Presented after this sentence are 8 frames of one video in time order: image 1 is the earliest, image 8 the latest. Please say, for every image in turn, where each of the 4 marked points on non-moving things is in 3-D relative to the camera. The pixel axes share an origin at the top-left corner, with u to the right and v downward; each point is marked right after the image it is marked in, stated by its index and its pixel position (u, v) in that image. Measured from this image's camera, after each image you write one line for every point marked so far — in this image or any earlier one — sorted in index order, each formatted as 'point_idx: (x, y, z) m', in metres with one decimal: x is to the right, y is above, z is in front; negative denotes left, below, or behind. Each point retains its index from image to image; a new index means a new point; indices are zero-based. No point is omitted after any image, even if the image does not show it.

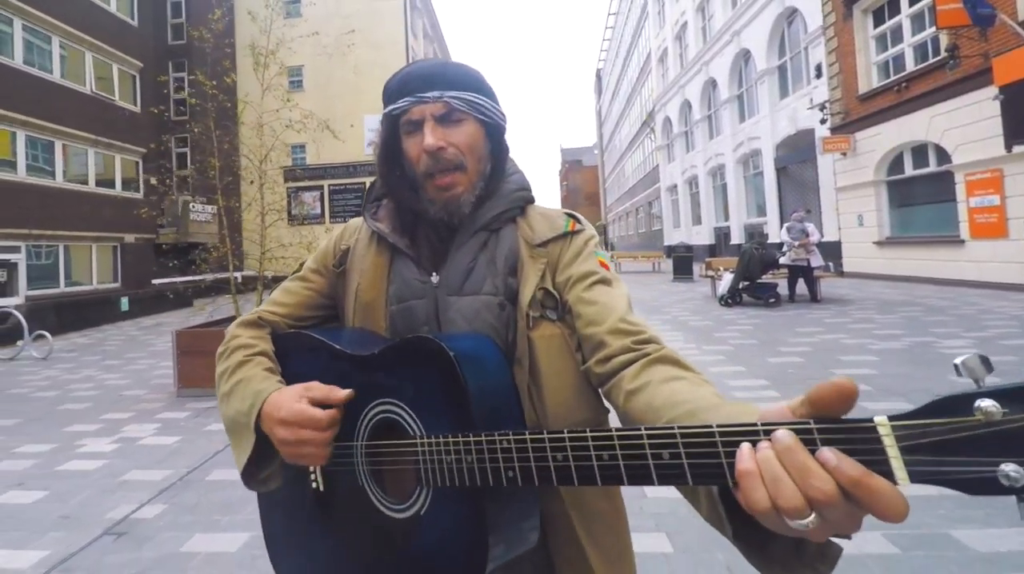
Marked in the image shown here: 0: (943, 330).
0: (+6.4, -0.6, +7.8) m
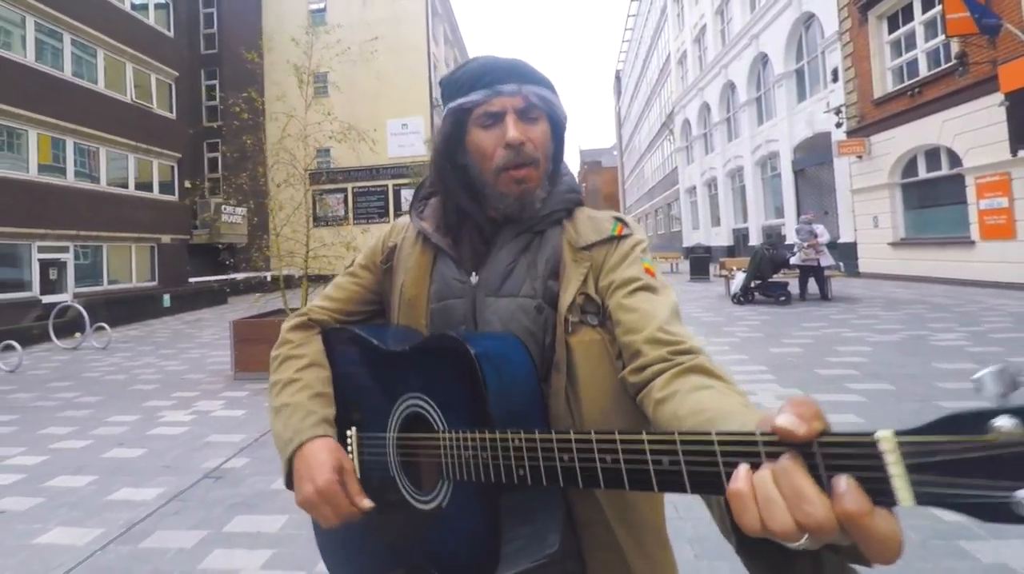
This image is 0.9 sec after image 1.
0: (+6.8, -0.6, +8.3) m
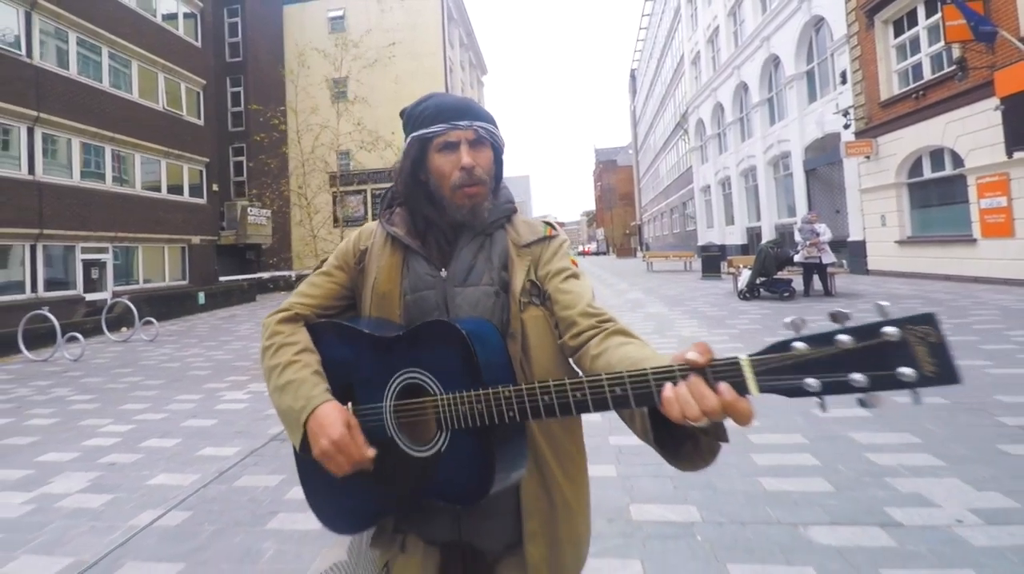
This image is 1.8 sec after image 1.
0: (+7.1, -0.5, +8.8) m
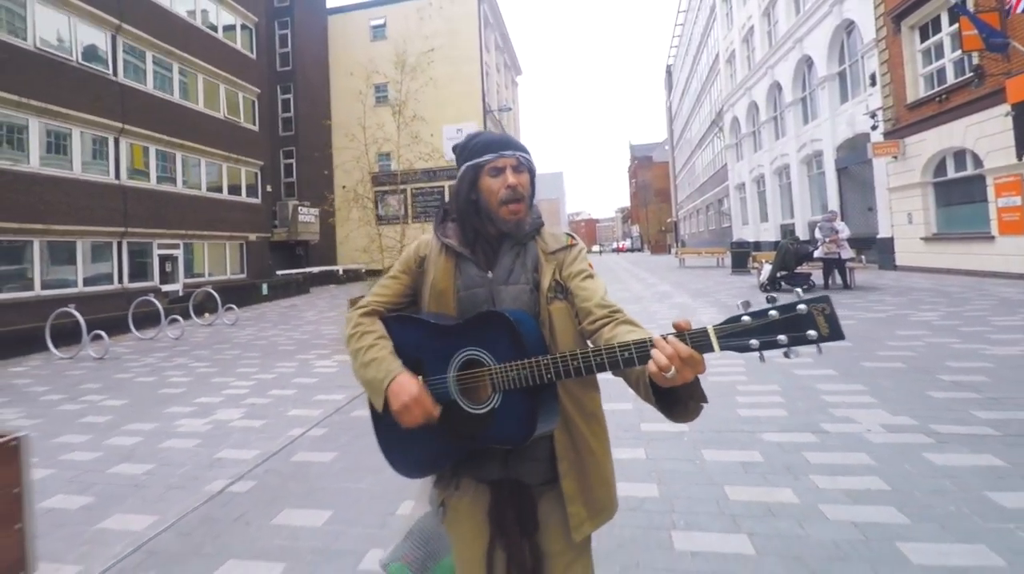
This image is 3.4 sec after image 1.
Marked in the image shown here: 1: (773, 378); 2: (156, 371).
0: (+7.8, -0.4, +9.7) m
1: (+2.9, -1.0, +5.9) m
2: (-6.0, -1.4, +8.9) m
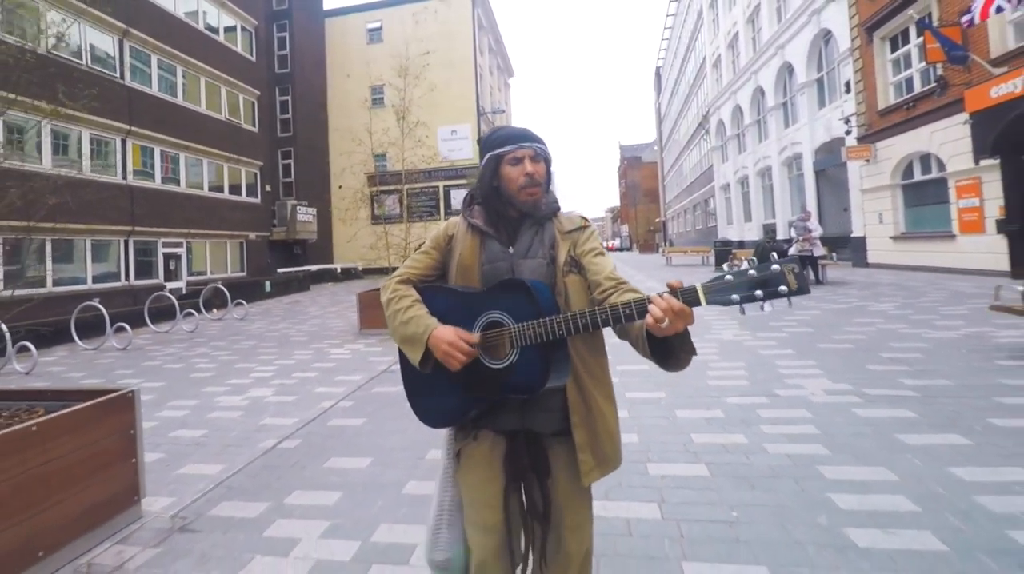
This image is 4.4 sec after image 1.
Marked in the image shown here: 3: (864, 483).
0: (+7.8, -0.2, +10.7) m
1: (+3.0, -0.9, +6.8) m
2: (-6.1, -1.3, +9.6) m
3: (+2.3, -1.3, +3.4) m
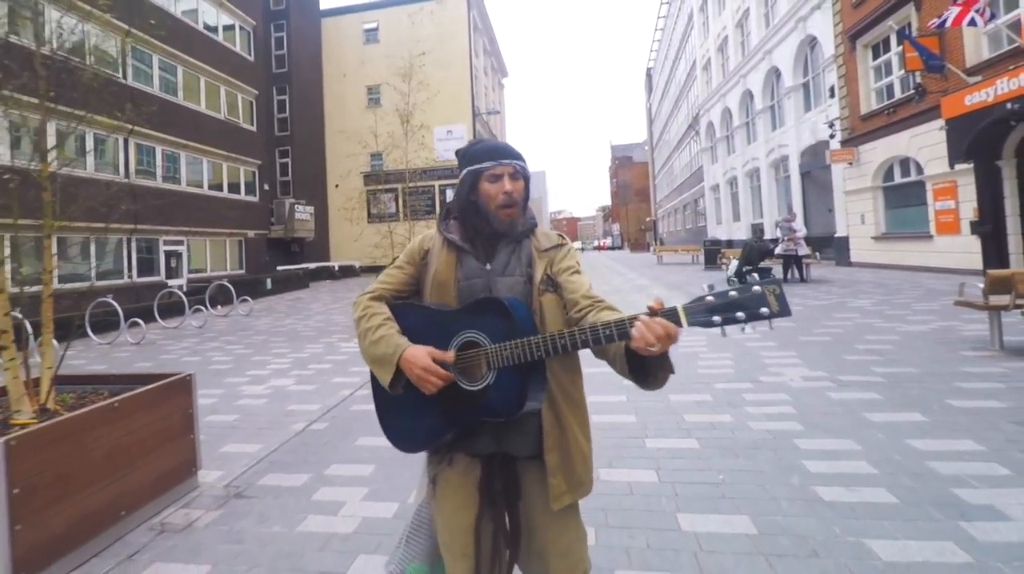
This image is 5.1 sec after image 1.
0: (+7.7, -0.2, +11.3) m
1: (+3.0, -0.9, +7.3) m
2: (-6.1, -1.2, +9.9) m
3: (+2.4, -1.3, +4.0) m
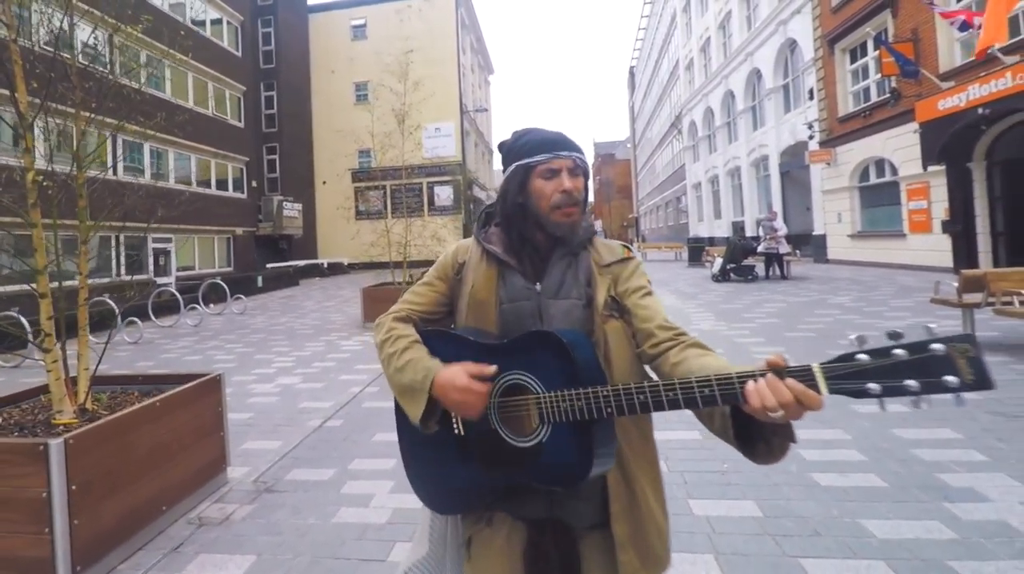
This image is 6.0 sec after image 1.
0: (+7.6, -0.1, +11.8) m
1: (+3.0, -0.9, +7.7) m
2: (-6.1, -1.2, +10.0) m
3: (+2.6, -1.3, +4.3) m
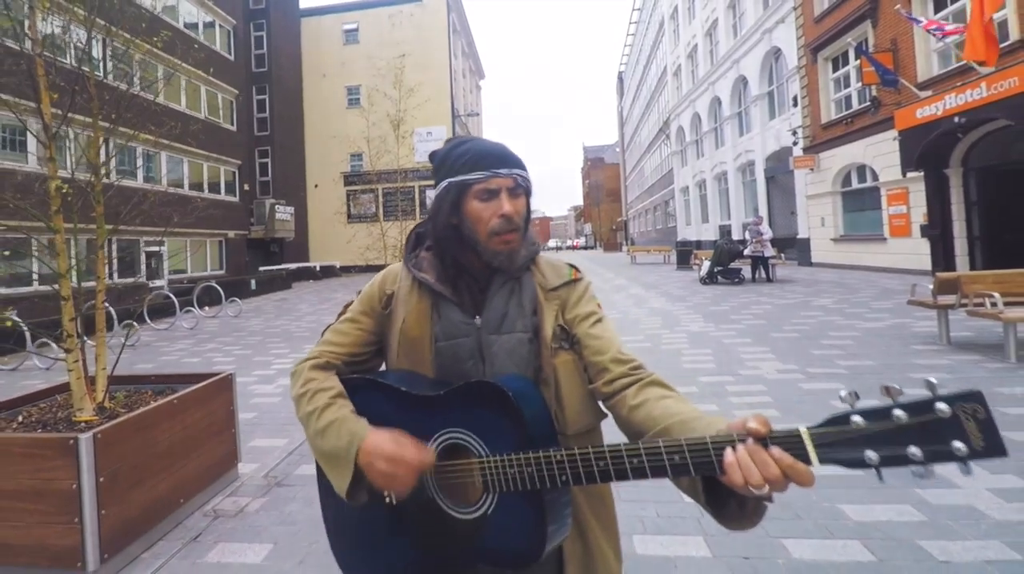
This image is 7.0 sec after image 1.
0: (+7.5, -0.2, +12.2) m
1: (+3.0, -0.9, +7.9) m
2: (-6.2, -1.2, +10.1) m
3: (+2.6, -1.3, +4.6) m
